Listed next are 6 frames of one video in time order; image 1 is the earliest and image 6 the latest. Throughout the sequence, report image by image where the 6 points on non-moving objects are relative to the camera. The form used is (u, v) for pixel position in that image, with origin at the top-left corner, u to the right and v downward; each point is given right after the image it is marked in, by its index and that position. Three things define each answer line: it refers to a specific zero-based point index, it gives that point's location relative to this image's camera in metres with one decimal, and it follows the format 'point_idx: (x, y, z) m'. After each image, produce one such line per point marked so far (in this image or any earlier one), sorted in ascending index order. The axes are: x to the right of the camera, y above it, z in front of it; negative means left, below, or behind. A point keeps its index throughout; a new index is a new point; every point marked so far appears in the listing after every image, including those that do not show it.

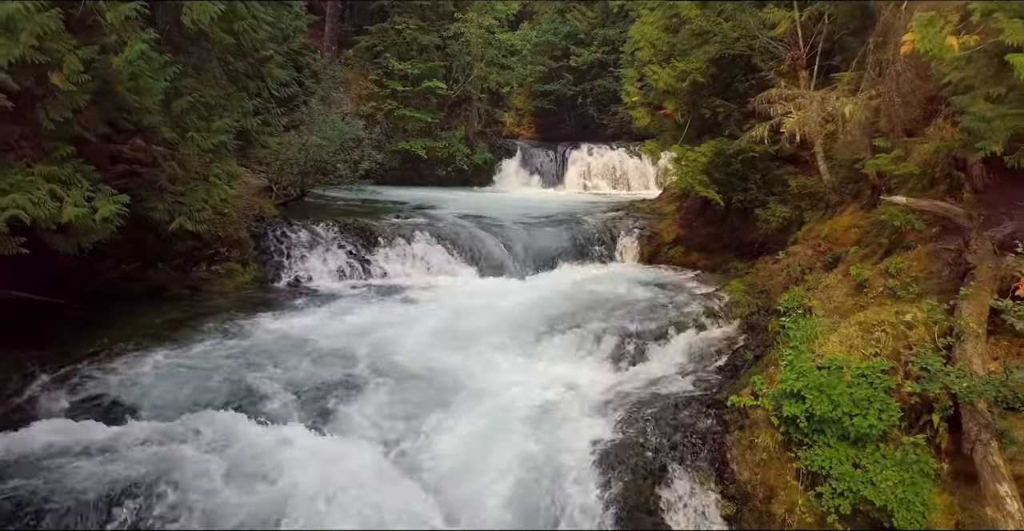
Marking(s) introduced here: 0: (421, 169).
0: (-3.2, +3.5, +19.3) m
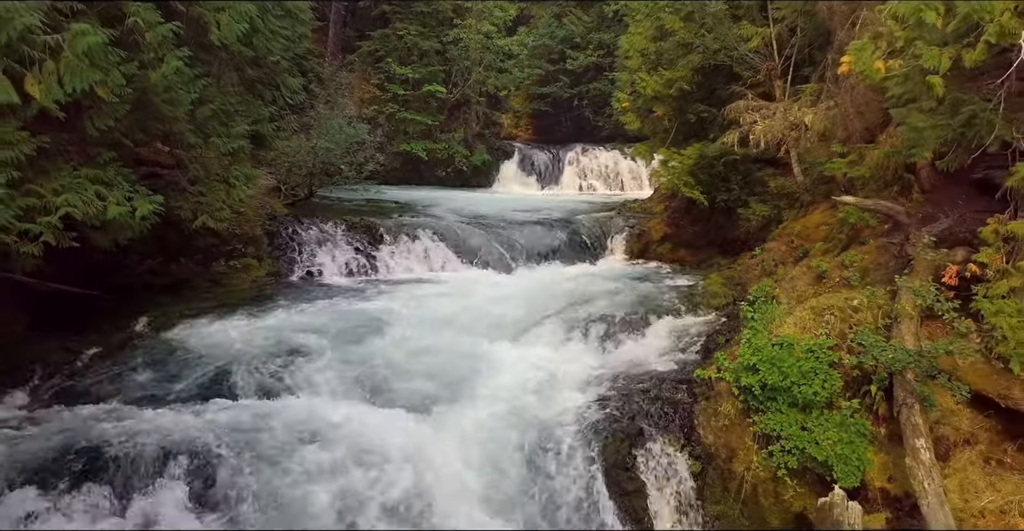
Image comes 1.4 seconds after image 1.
0: (-3.3, +3.5, +19.9) m
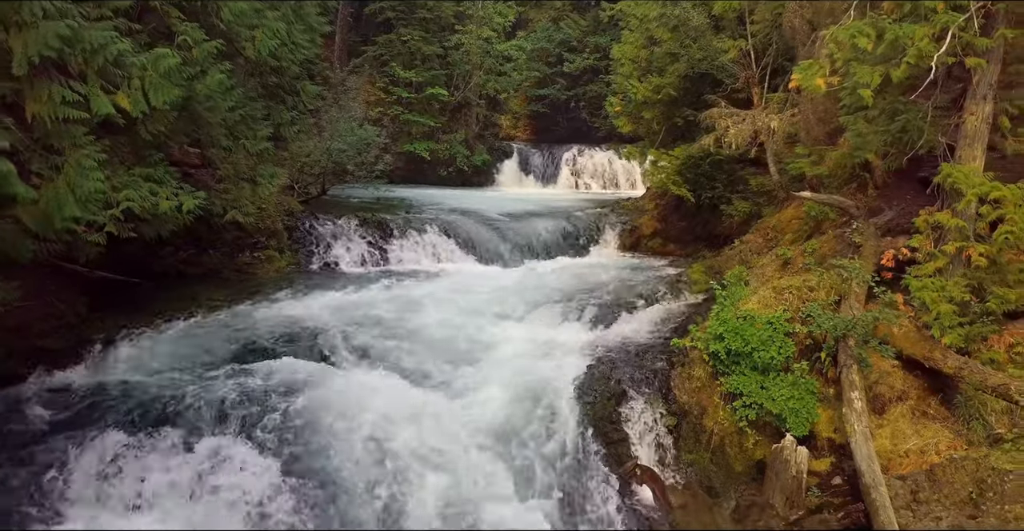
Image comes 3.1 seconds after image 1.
0: (-3.3, +3.7, +20.8) m
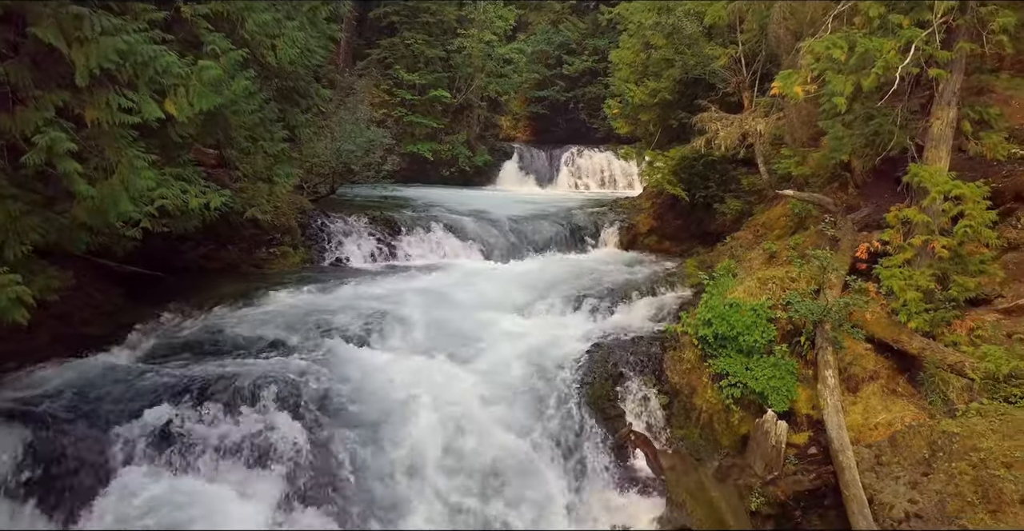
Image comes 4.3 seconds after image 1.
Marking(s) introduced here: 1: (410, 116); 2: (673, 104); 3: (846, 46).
0: (-3.3, +3.8, +21.3) m
1: (-3.7, +5.5, +19.8) m
2: (+3.3, +3.3, +11.1) m
3: (+3.4, +2.3, +5.6) m
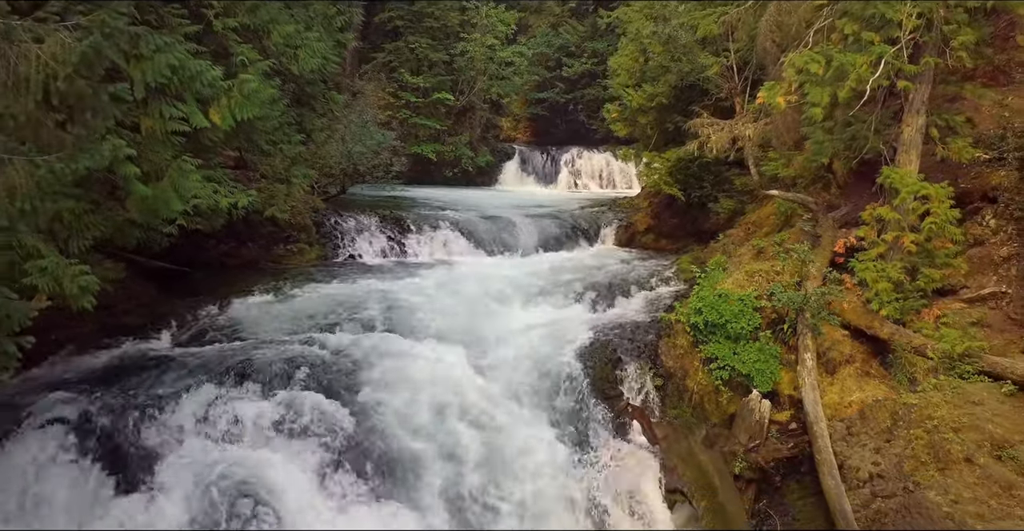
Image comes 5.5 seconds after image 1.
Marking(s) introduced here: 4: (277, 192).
0: (-3.3, +3.9, +21.8) m
1: (-3.7, +5.6, +20.4) m
2: (+3.4, +3.4, +11.7) m
3: (+3.5, +2.3, +6.1) m
4: (-4.2, +1.3, +9.6) m
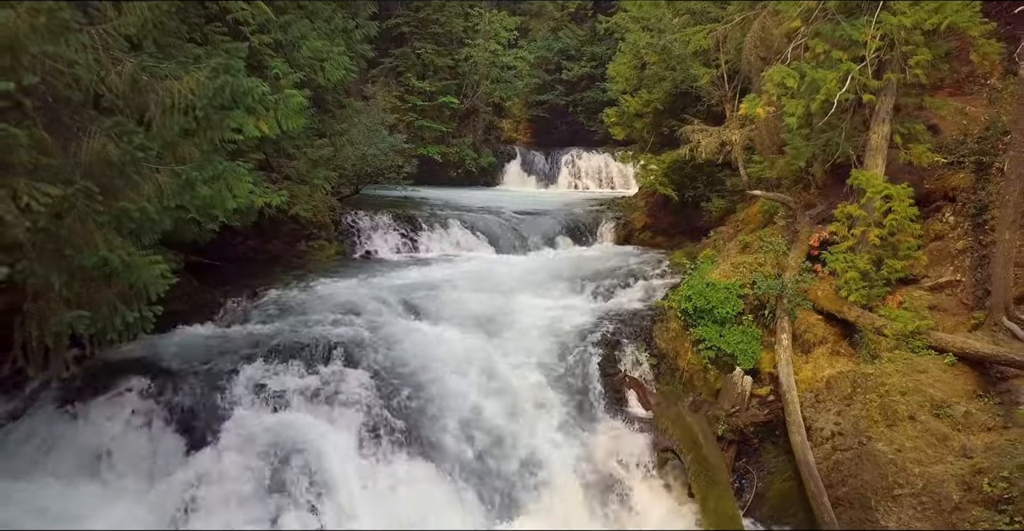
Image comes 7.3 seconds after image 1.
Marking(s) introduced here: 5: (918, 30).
0: (-3.2, +4.0, +22.6) m
1: (-3.6, +5.7, +21.2) m
2: (+3.5, +3.5, +12.5) m
3: (+3.7, +2.4, +6.9) m
4: (-4.1, +1.4, +10.4) m
5: (+5.0, +2.9, +6.6) m
